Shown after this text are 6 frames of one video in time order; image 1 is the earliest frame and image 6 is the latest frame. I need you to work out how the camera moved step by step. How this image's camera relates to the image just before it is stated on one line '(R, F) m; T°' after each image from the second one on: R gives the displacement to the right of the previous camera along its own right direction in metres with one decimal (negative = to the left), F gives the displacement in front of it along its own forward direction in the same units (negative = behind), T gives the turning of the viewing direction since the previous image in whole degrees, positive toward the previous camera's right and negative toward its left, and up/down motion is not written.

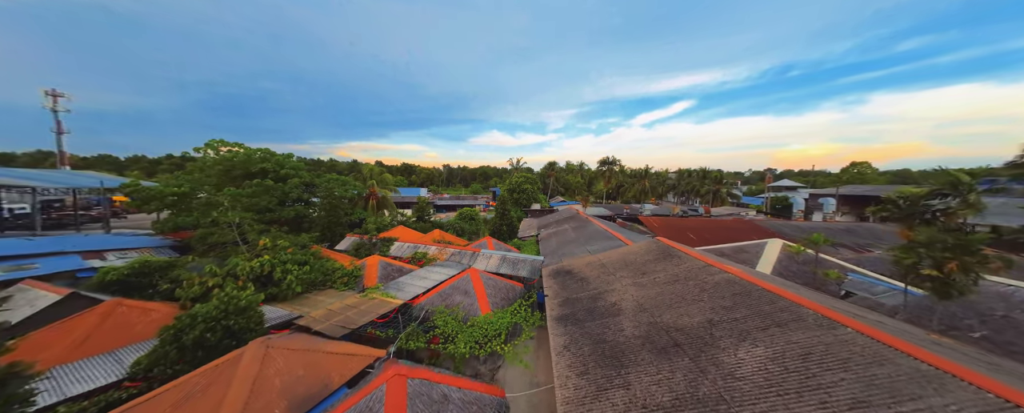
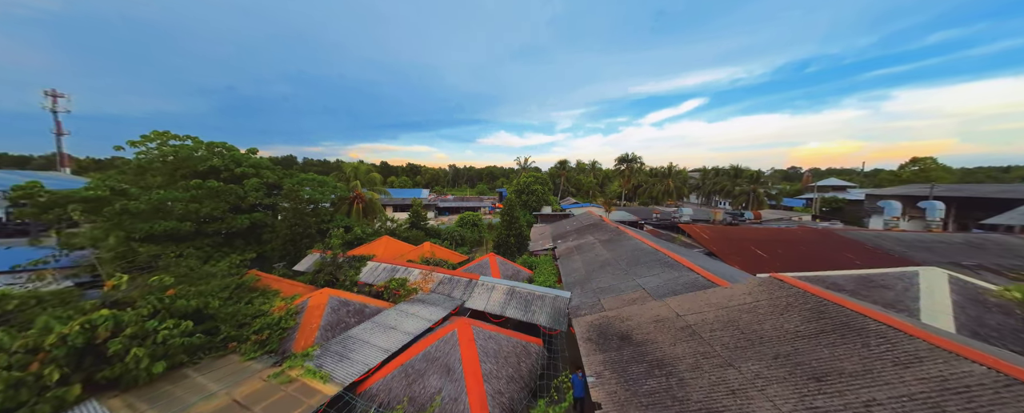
(-0.2, +4.0) m; -2°
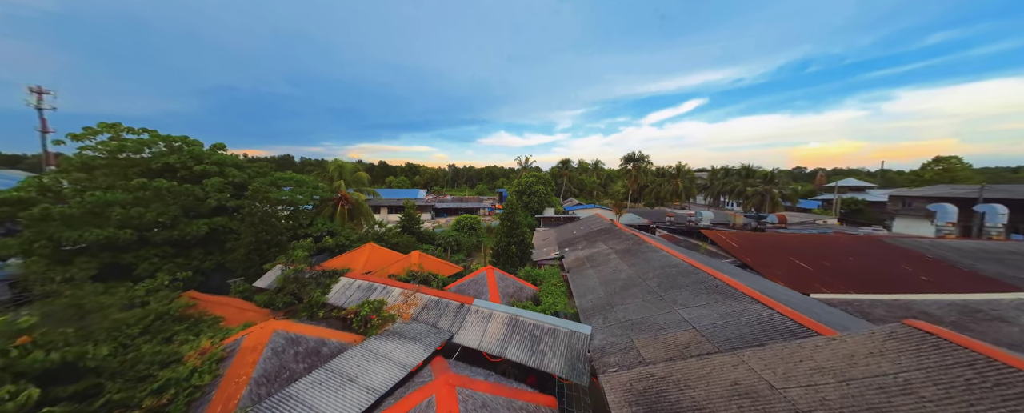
(-0.1, +2.0) m; 0°
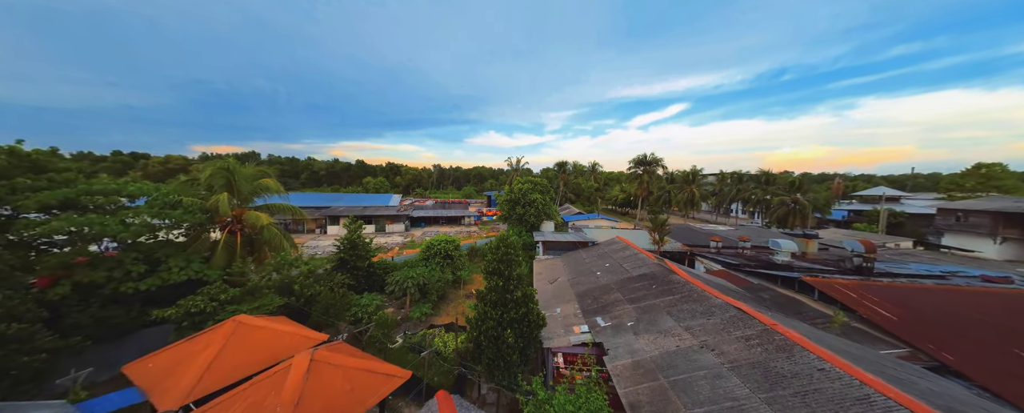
(-0.2, +6.3) m; +3°
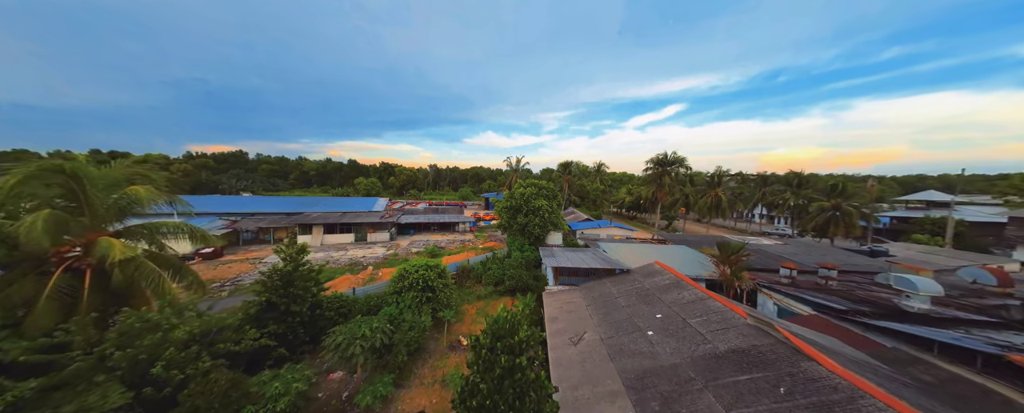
(-0.2, +4.2) m; 0°
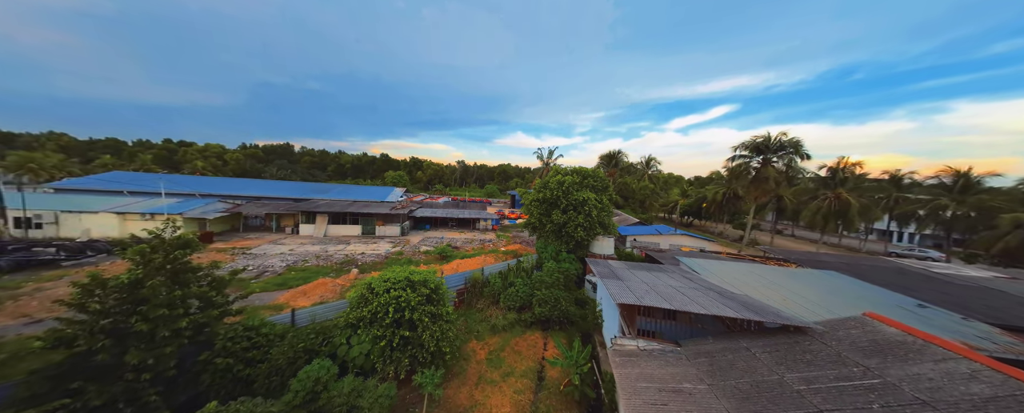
(-0.3, +5.5) m; -6°
